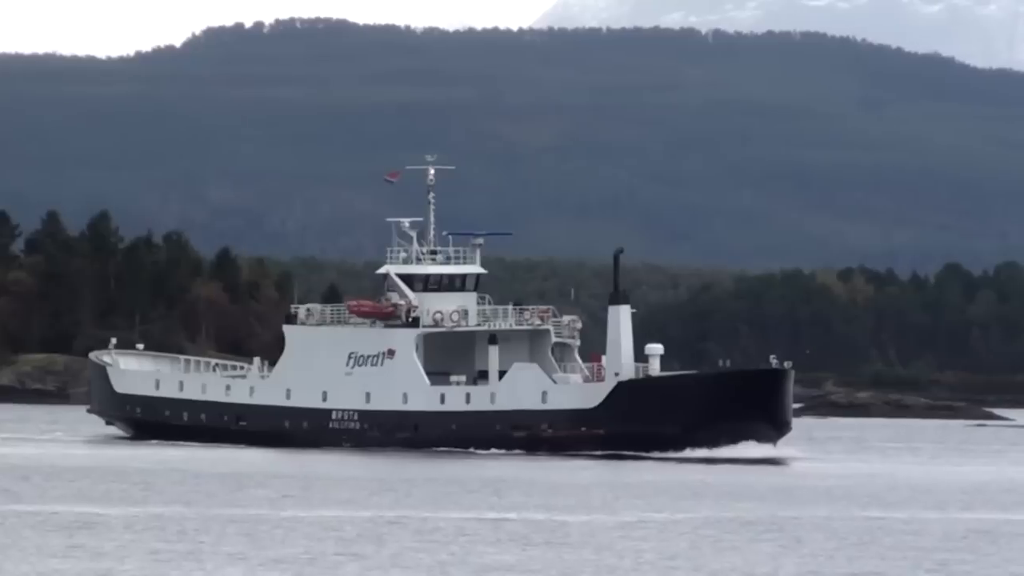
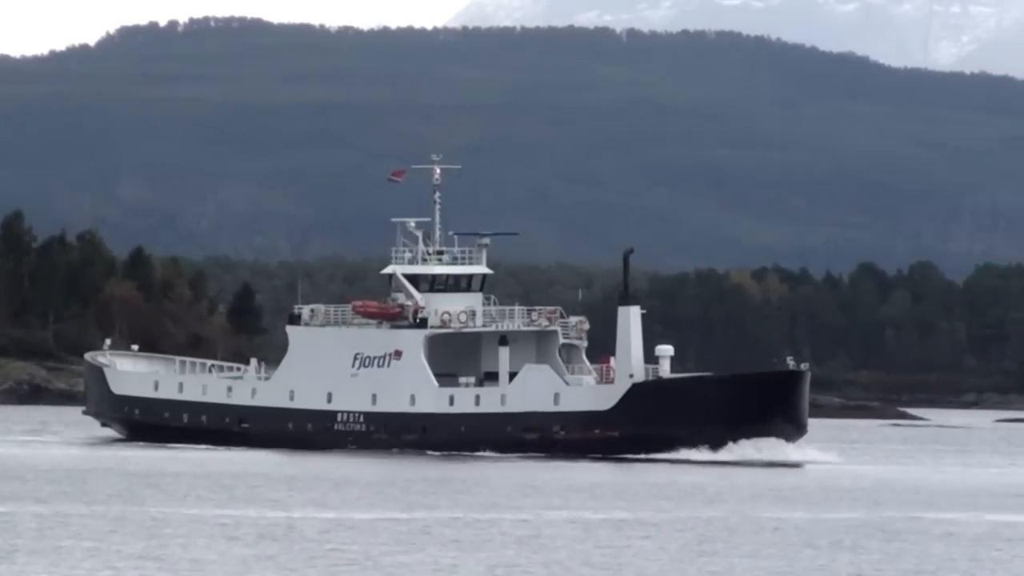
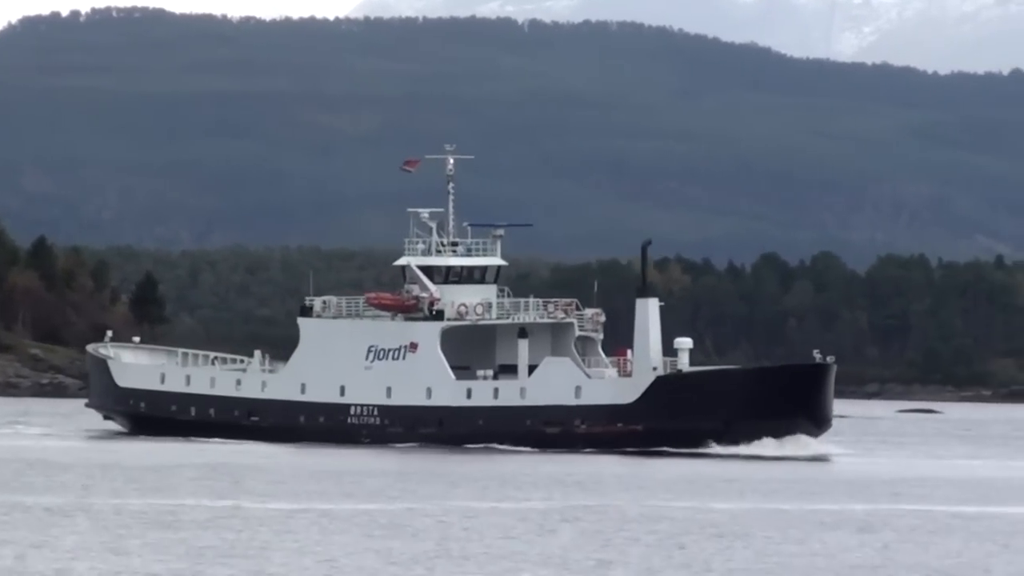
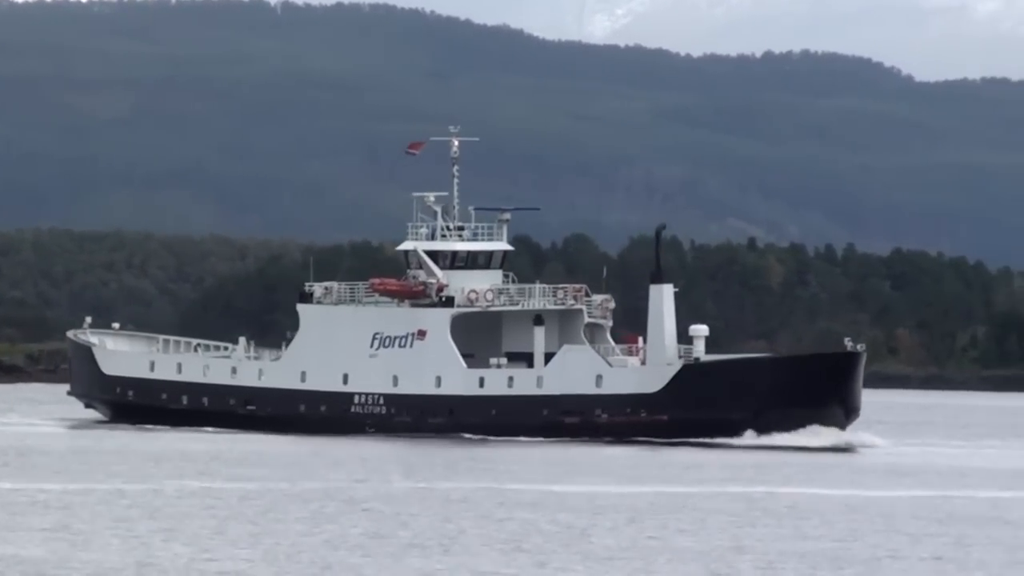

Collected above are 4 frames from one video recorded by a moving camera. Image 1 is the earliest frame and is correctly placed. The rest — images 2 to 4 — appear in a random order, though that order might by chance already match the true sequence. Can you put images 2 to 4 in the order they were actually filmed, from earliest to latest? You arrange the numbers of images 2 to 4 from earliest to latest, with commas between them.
2, 3, 4
